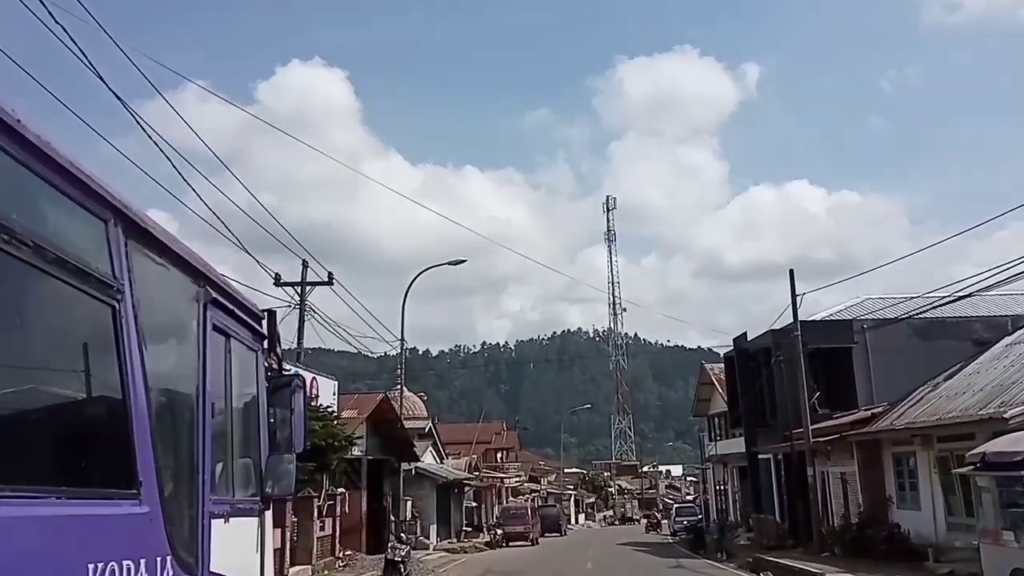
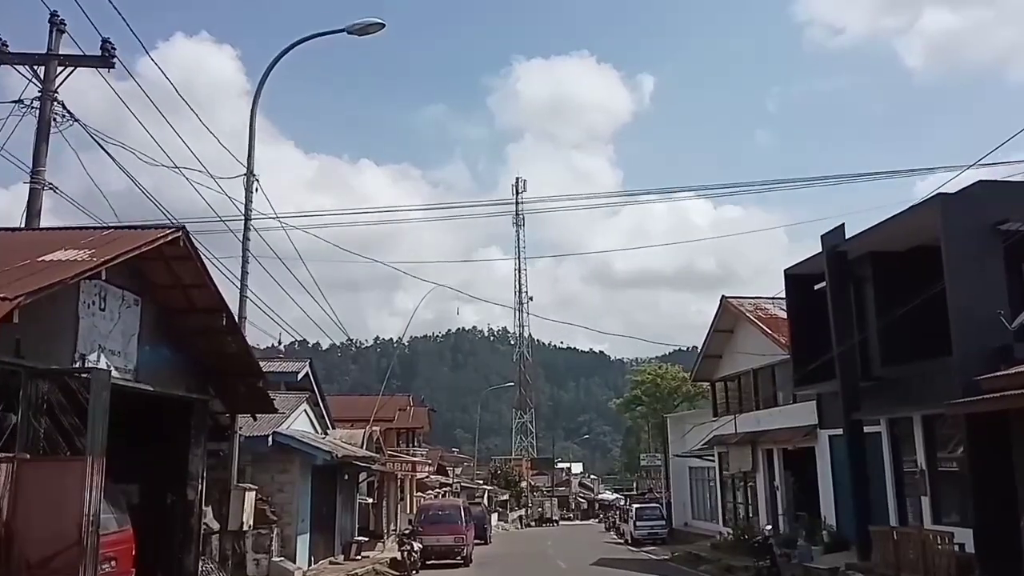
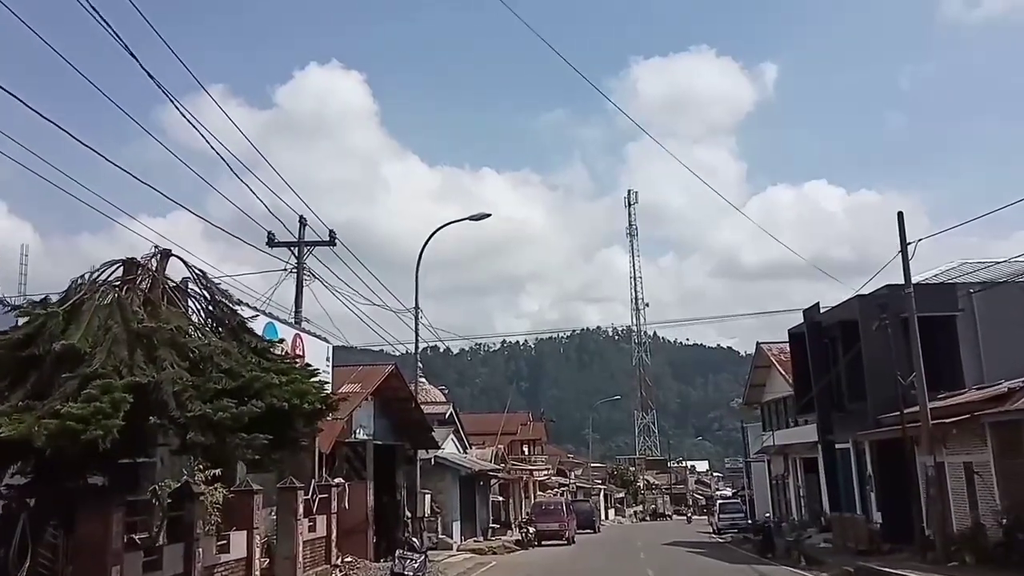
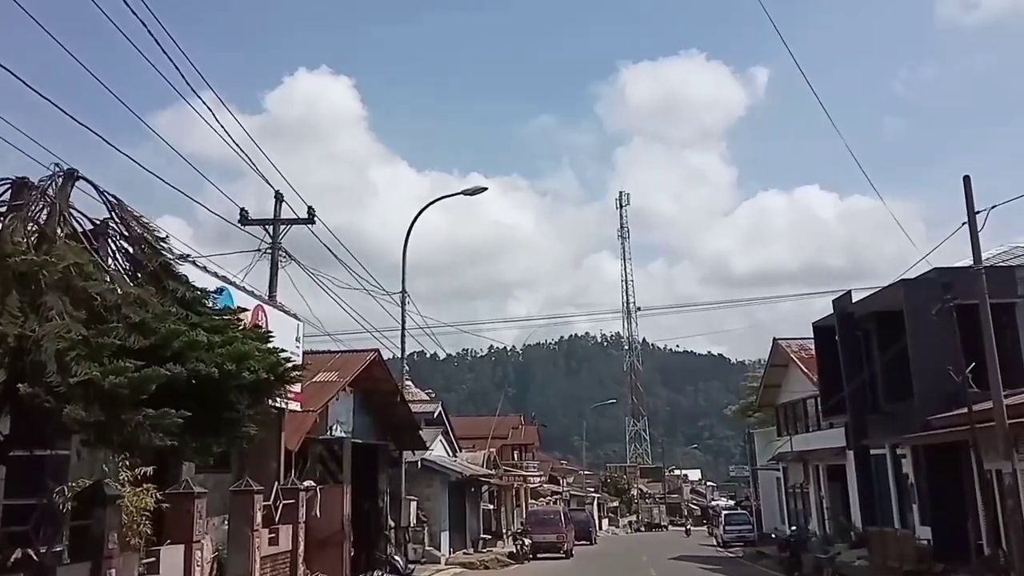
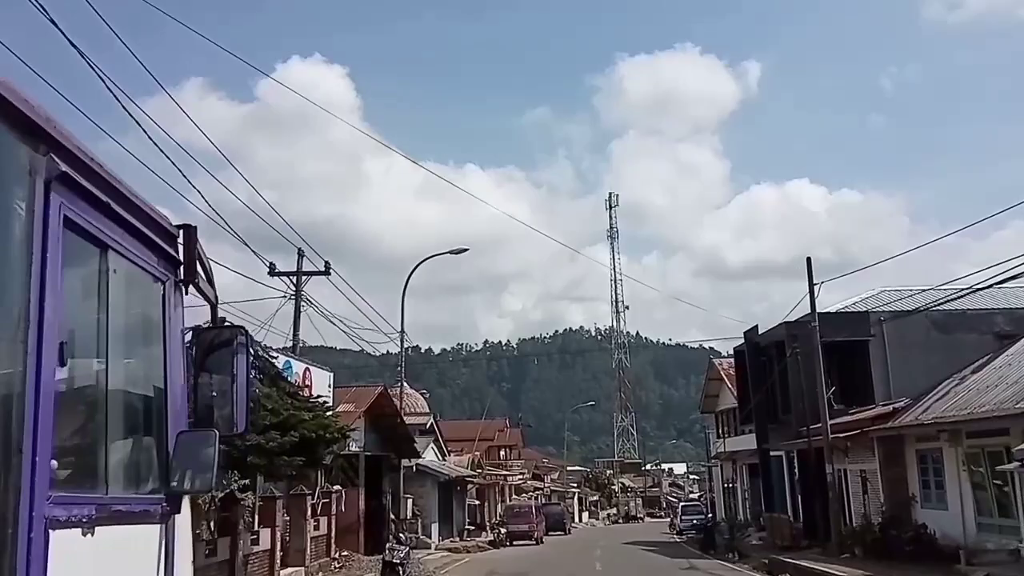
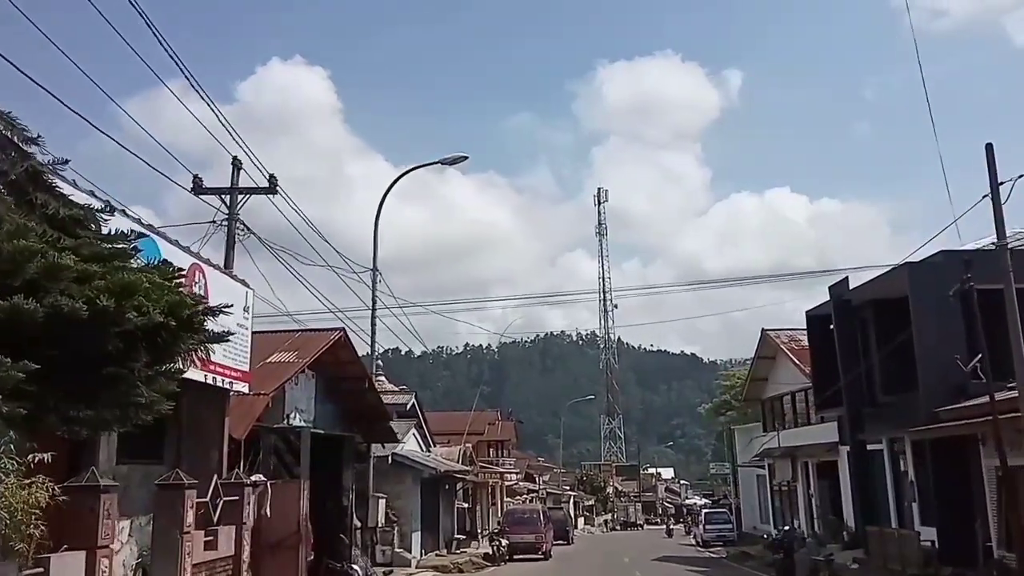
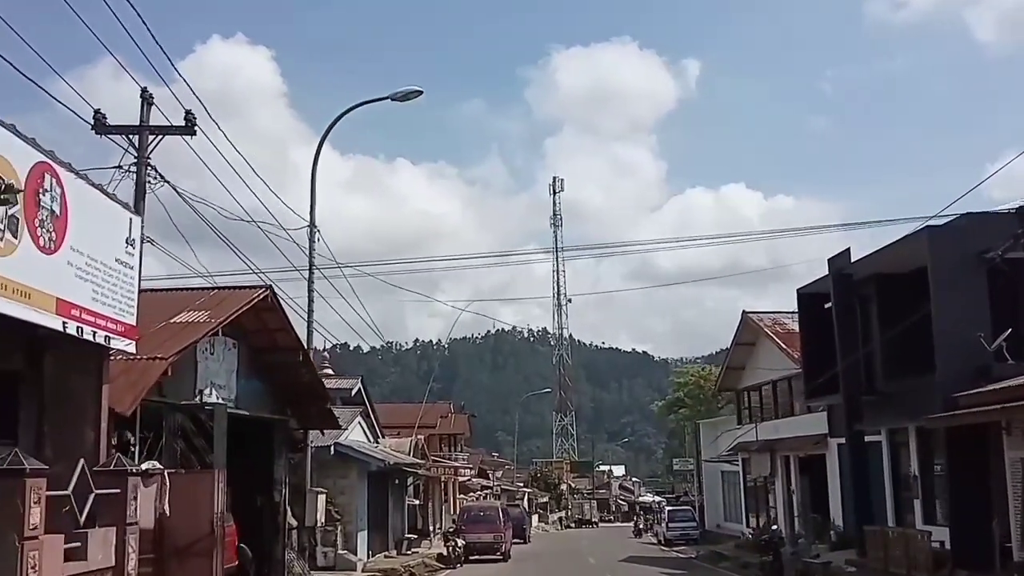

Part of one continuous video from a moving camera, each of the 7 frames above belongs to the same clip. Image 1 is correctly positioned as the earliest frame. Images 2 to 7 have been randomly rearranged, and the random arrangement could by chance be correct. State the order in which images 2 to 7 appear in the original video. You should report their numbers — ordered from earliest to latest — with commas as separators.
5, 3, 4, 6, 7, 2
